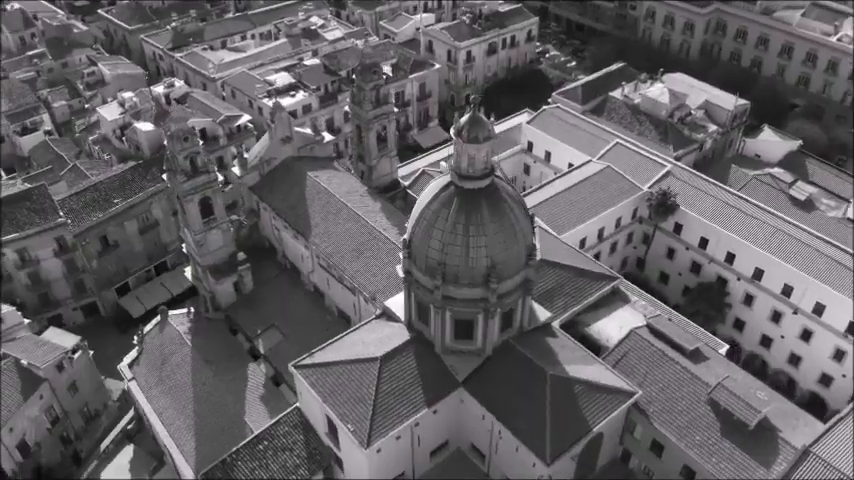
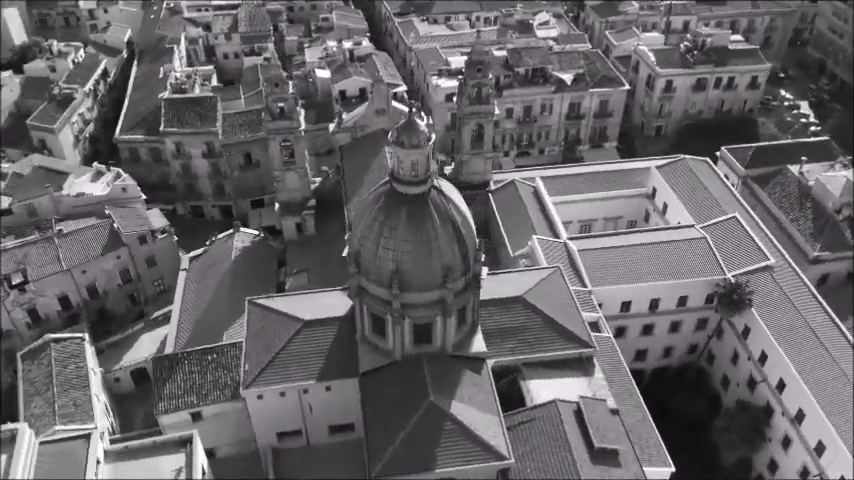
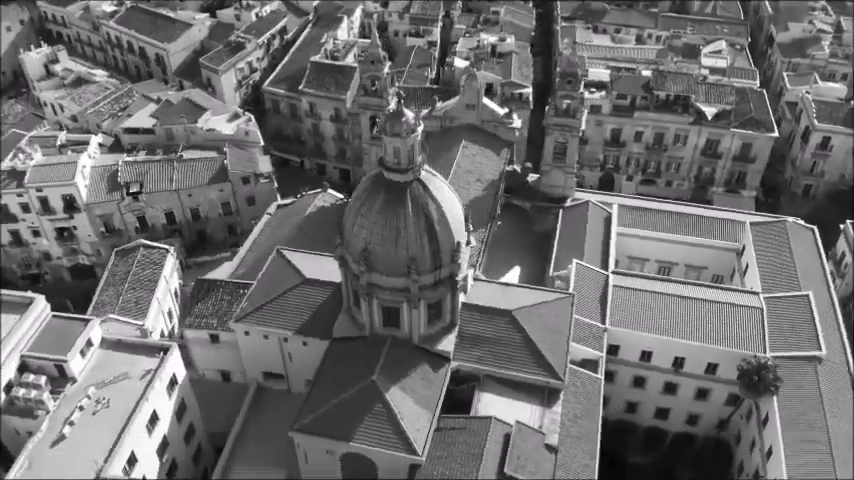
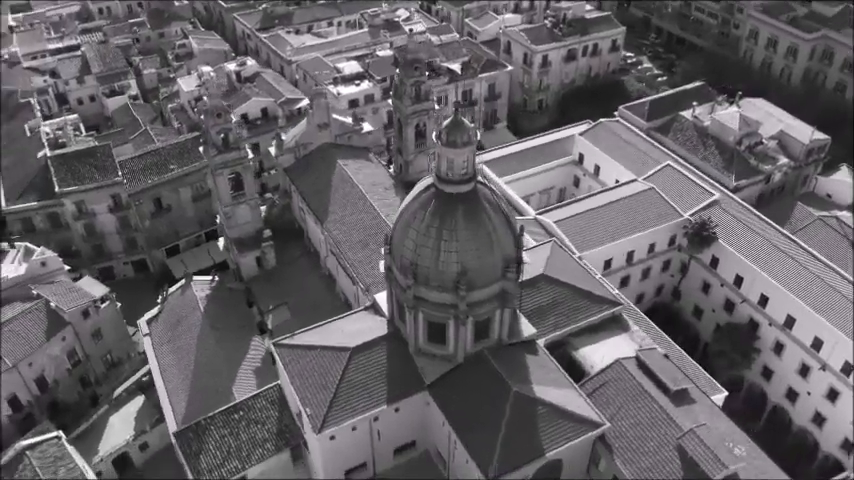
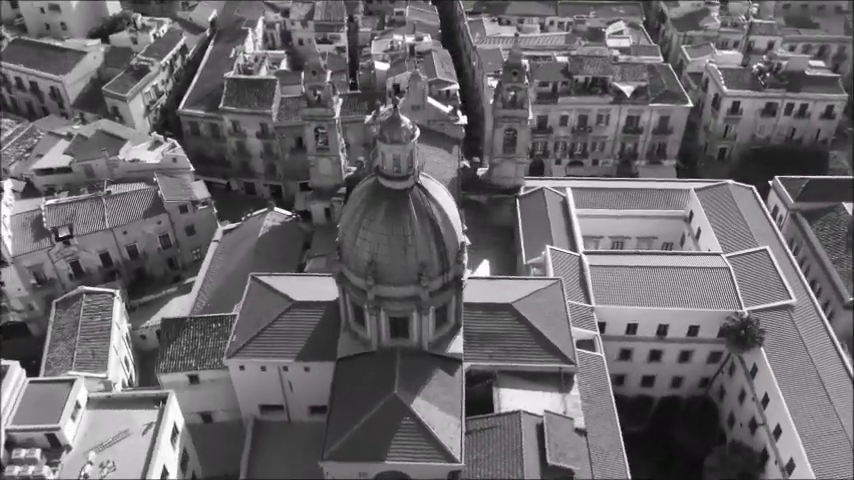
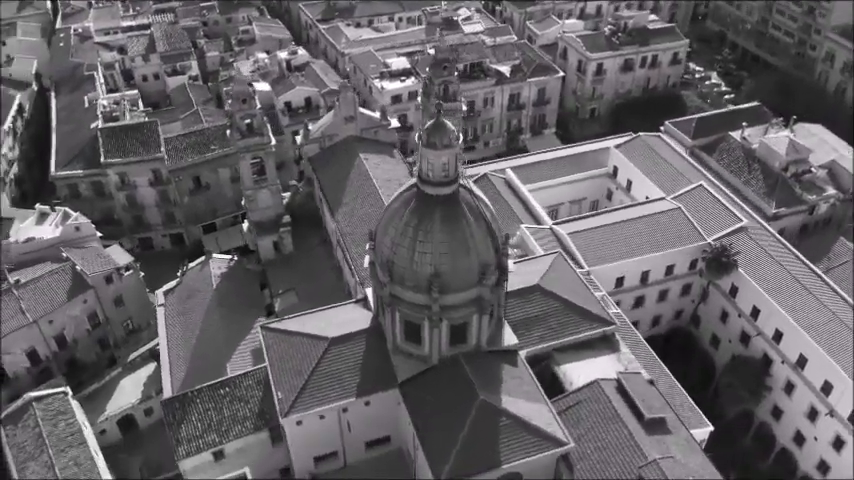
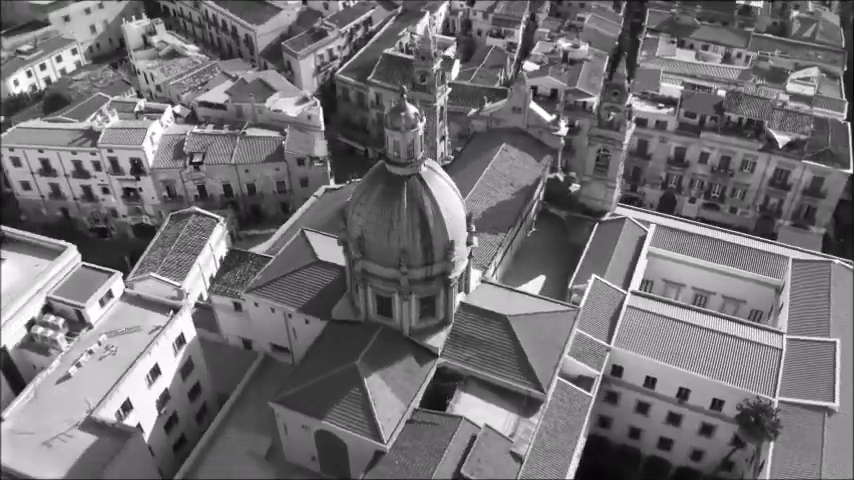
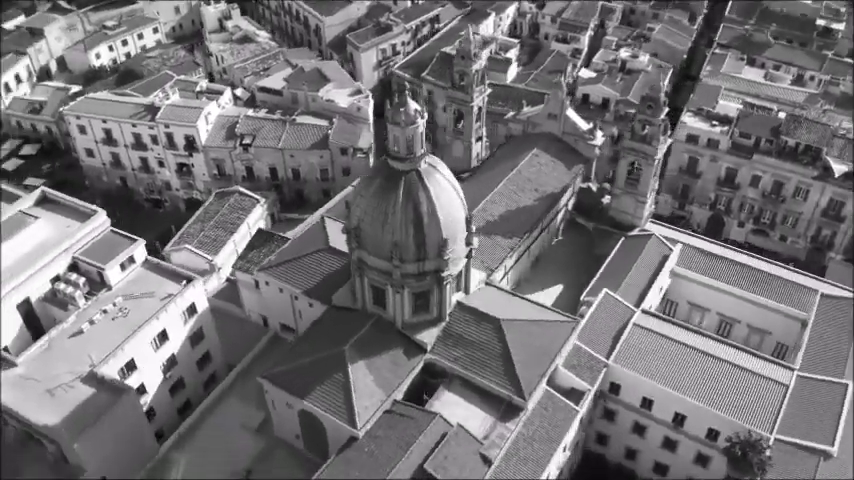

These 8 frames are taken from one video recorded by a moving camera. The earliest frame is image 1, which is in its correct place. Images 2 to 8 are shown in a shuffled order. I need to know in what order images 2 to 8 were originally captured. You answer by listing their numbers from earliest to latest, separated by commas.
4, 6, 2, 5, 3, 7, 8
